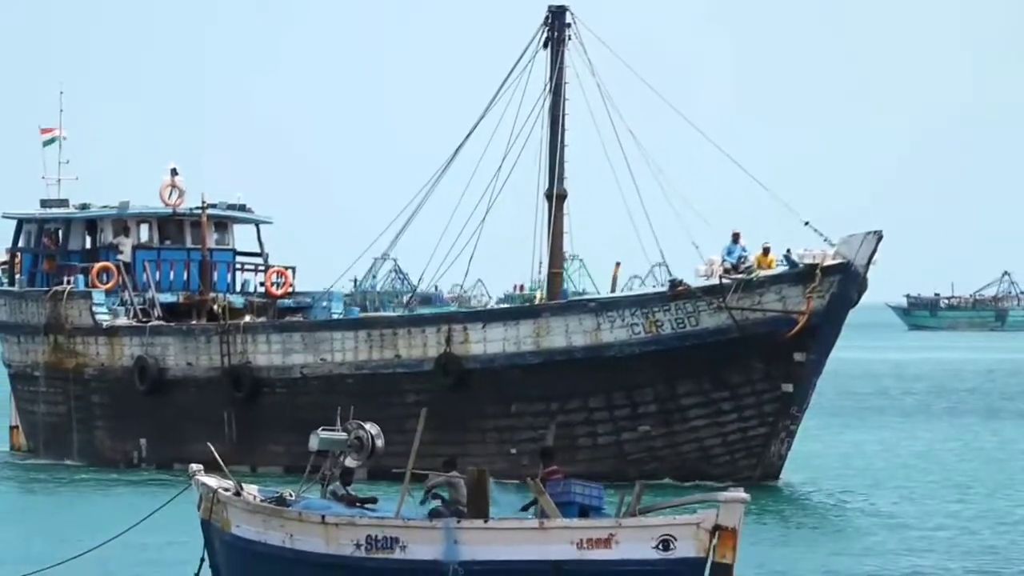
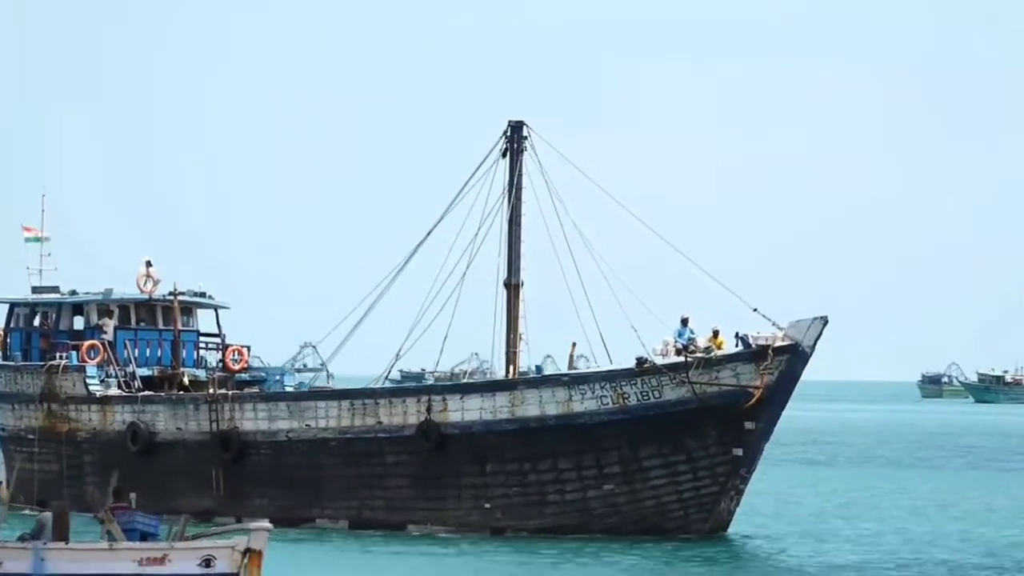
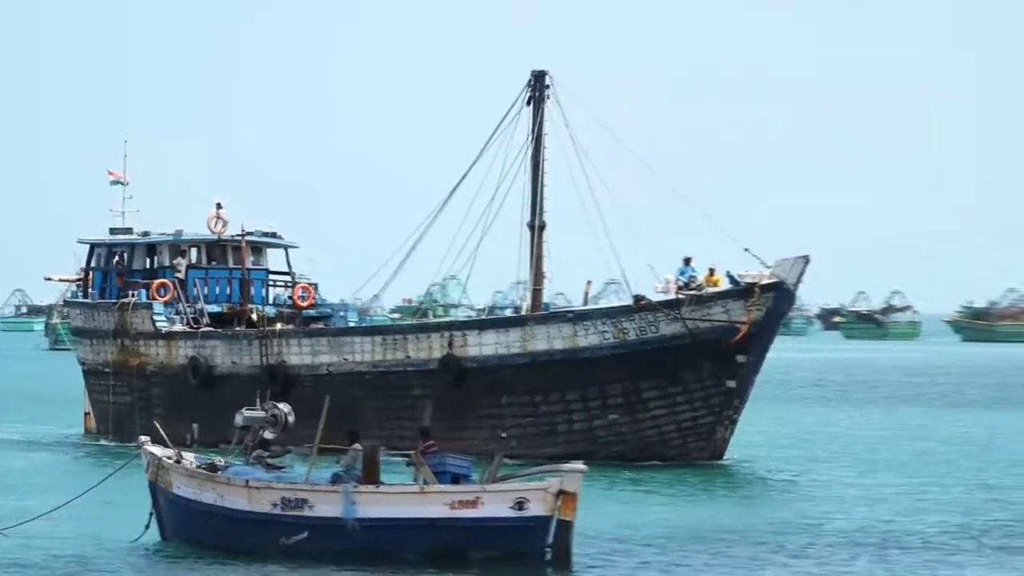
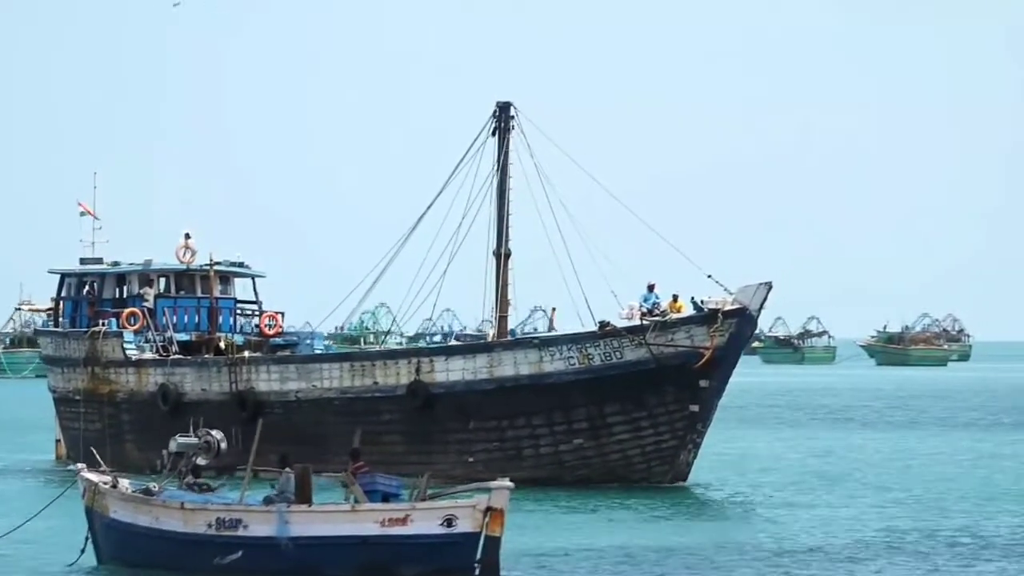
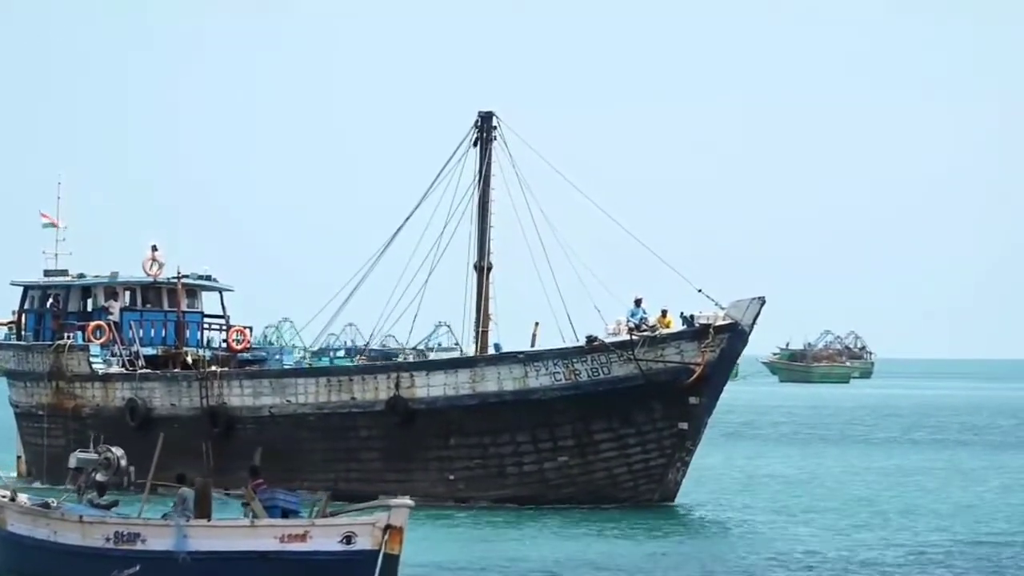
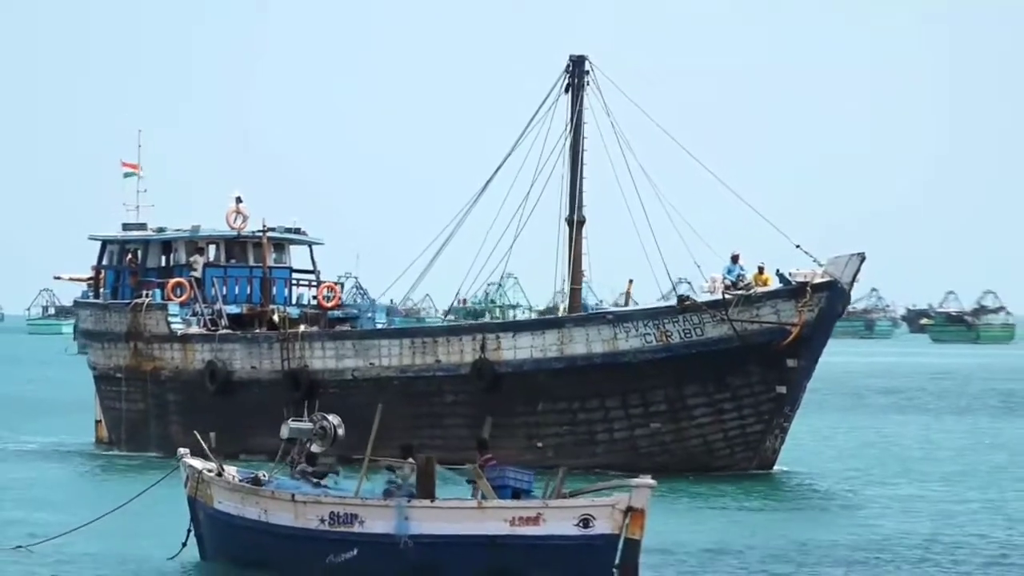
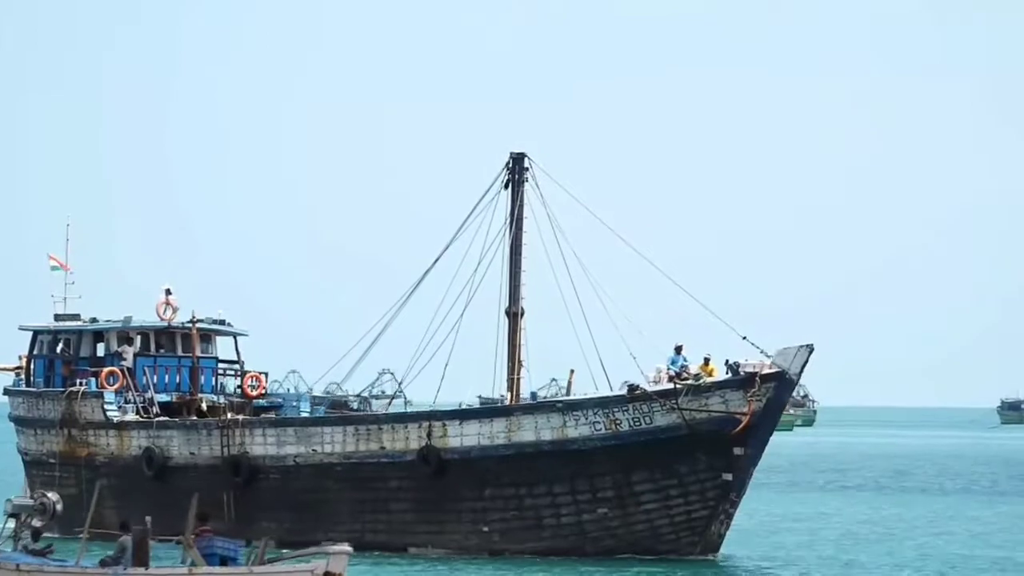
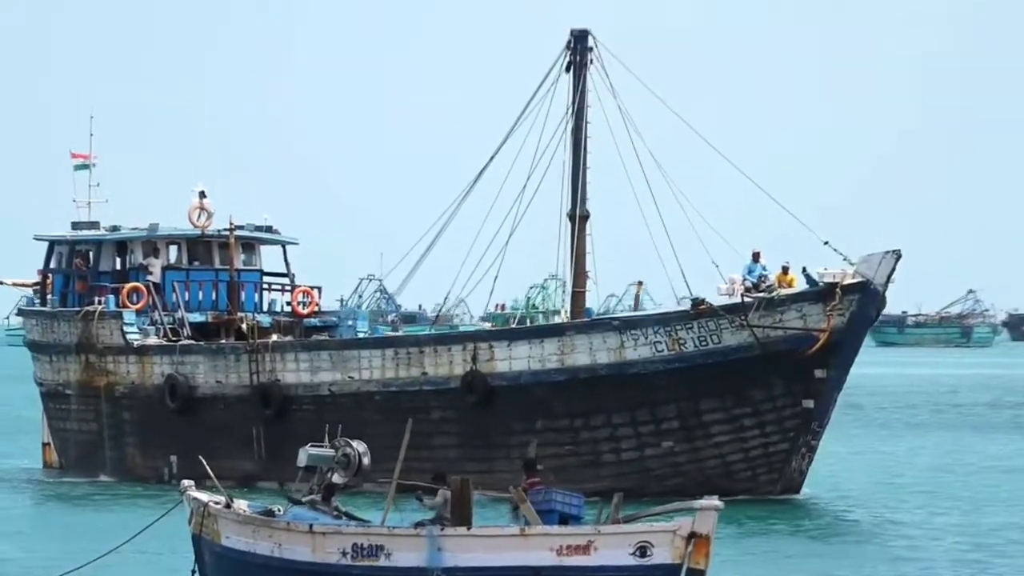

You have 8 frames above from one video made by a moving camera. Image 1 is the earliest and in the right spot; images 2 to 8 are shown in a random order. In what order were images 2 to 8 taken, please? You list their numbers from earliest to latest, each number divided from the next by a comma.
8, 6, 3, 4, 5, 7, 2
